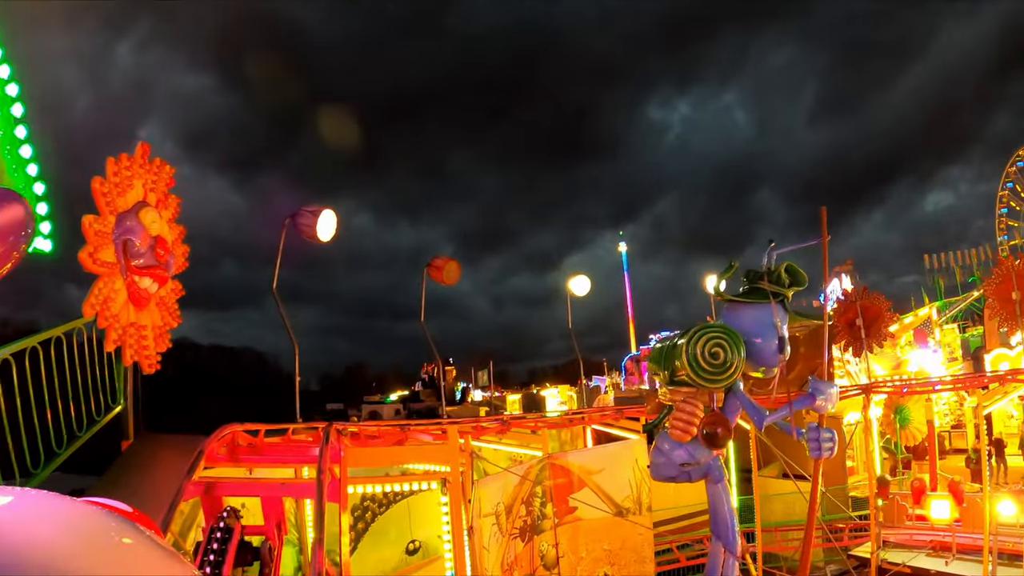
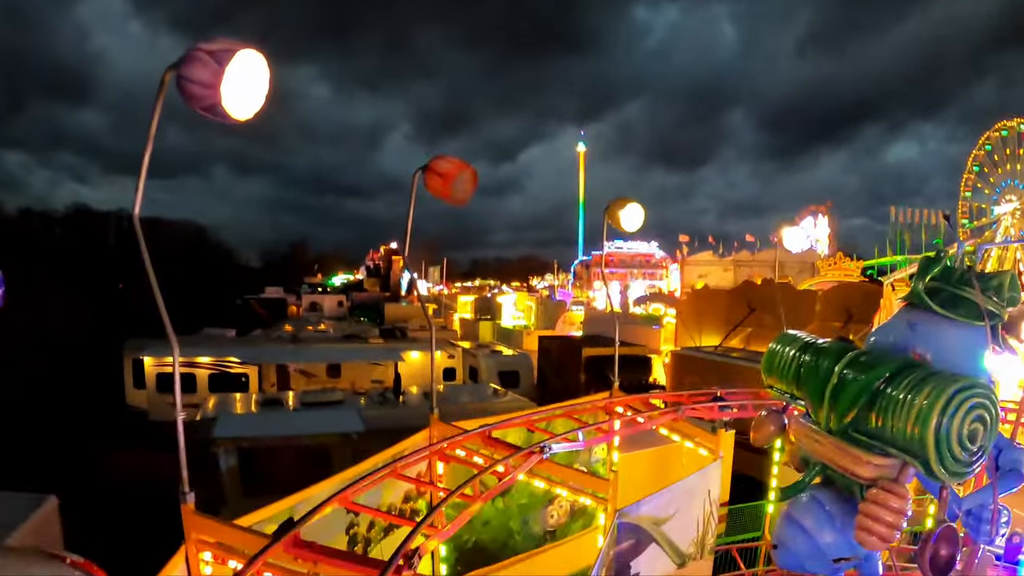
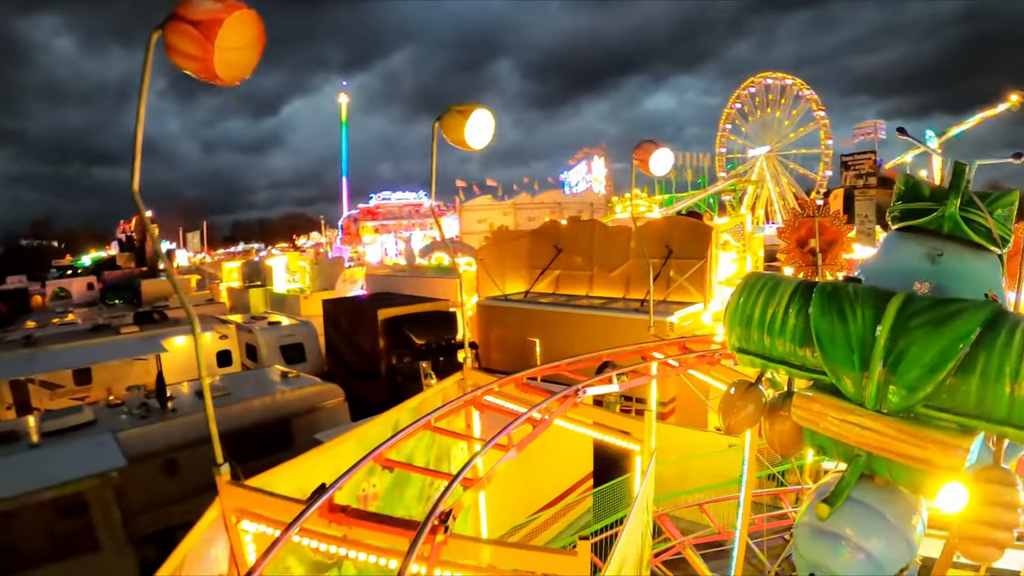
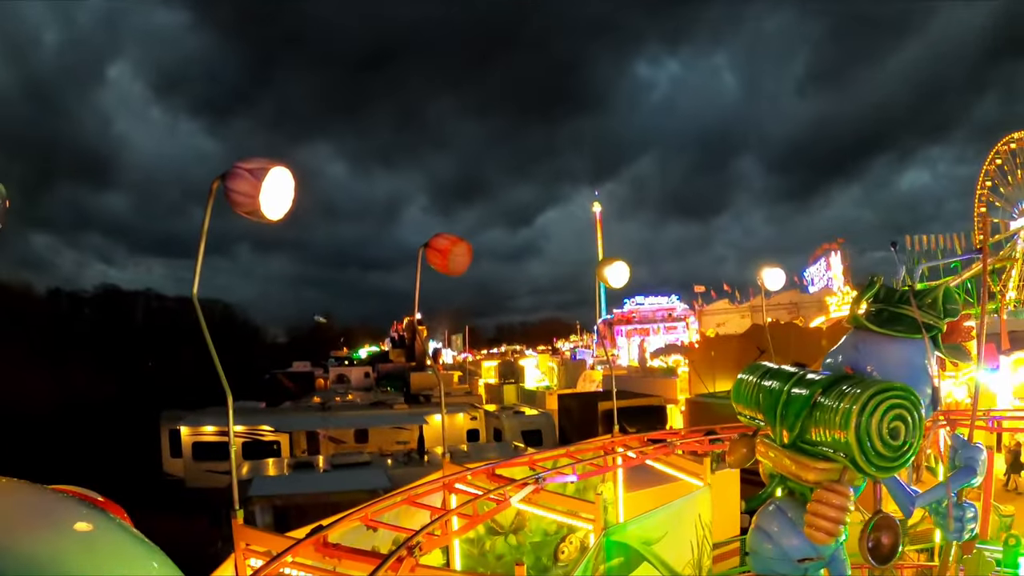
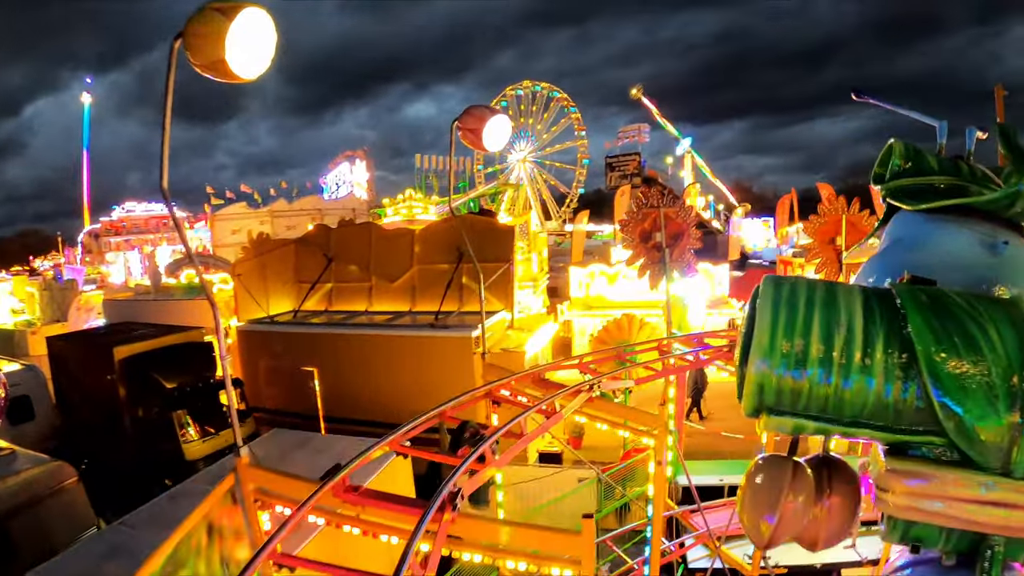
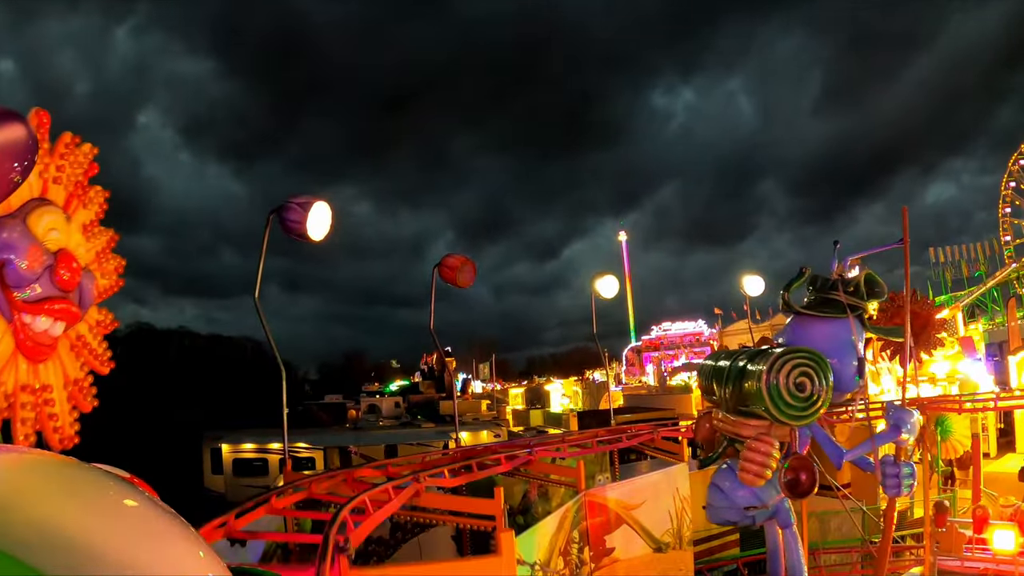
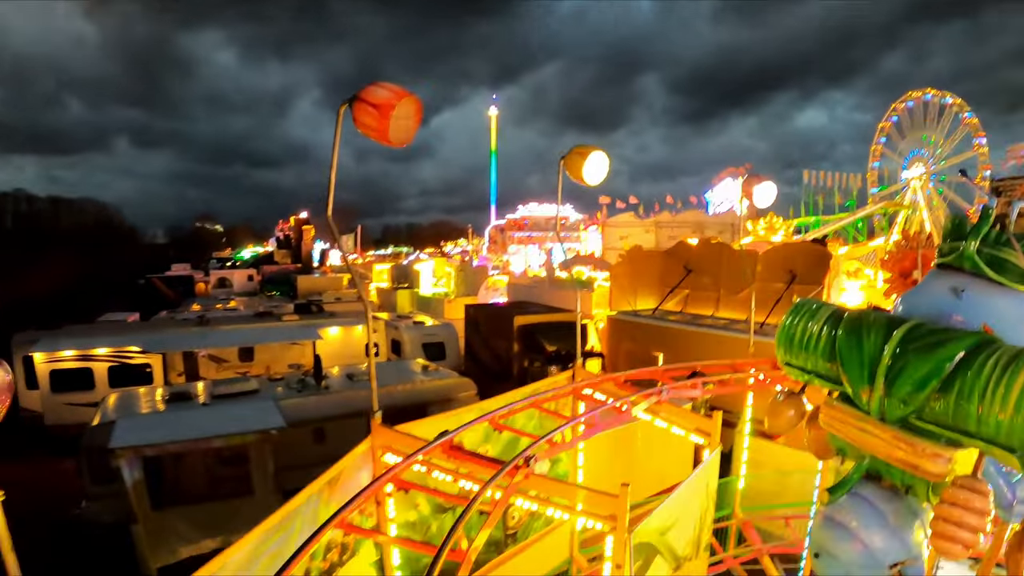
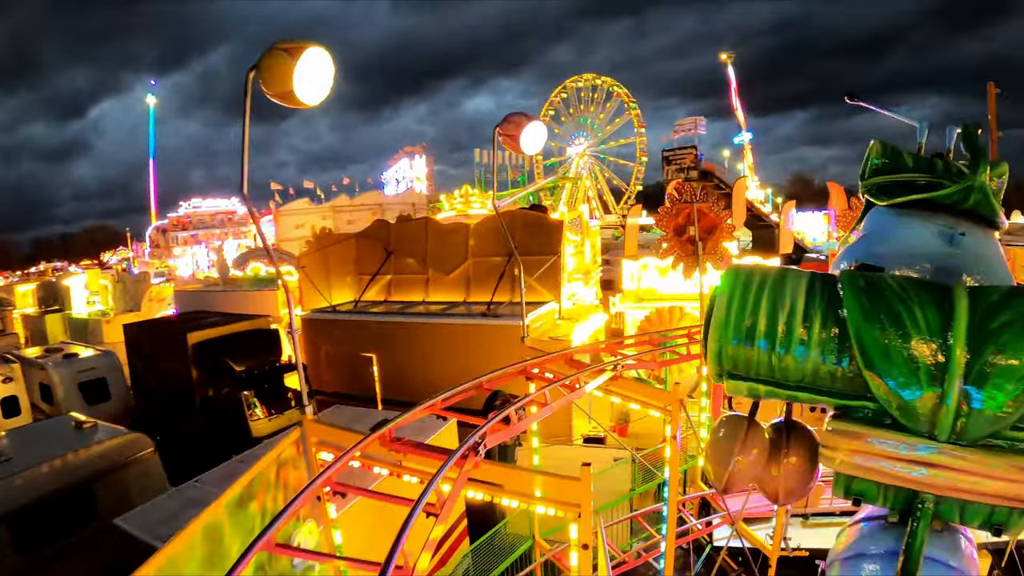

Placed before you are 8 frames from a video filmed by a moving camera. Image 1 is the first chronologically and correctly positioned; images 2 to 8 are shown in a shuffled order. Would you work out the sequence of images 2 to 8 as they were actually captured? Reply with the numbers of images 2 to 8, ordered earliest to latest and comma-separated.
6, 4, 2, 7, 3, 8, 5
